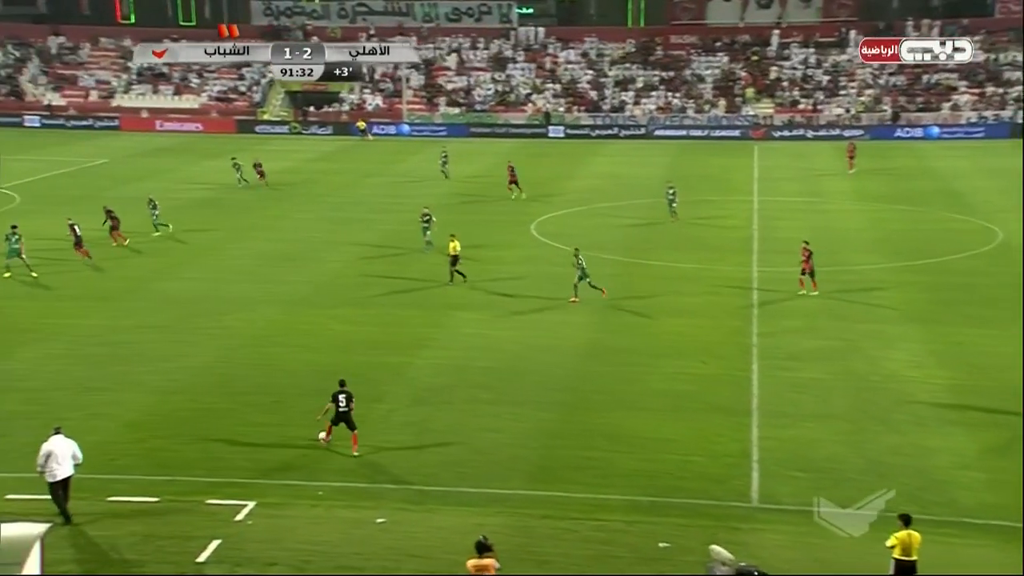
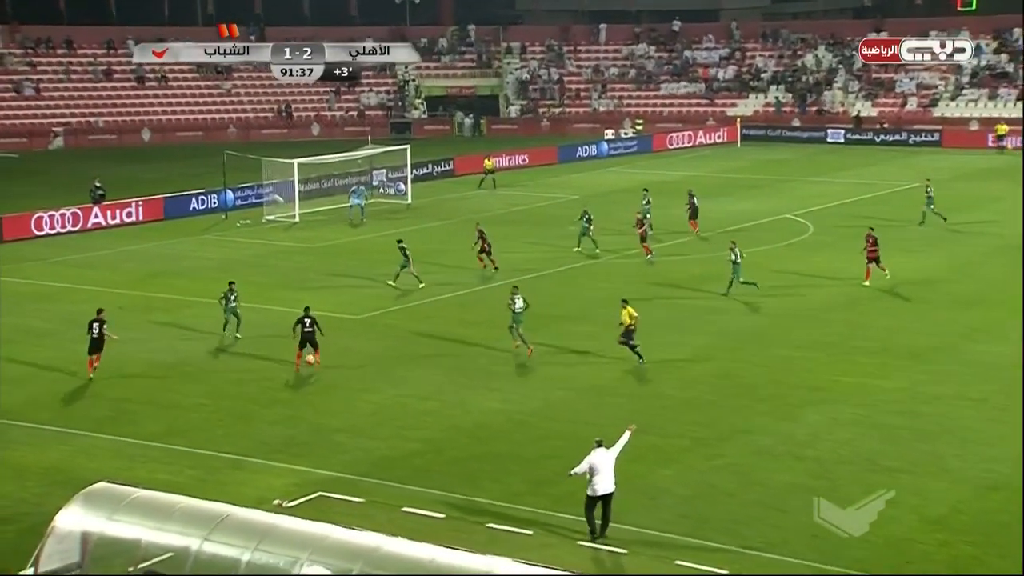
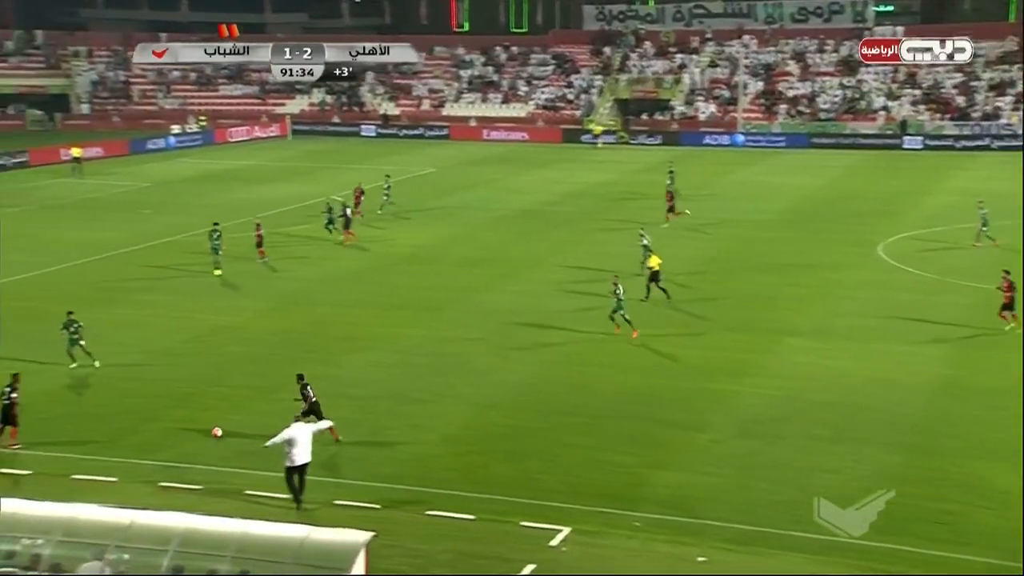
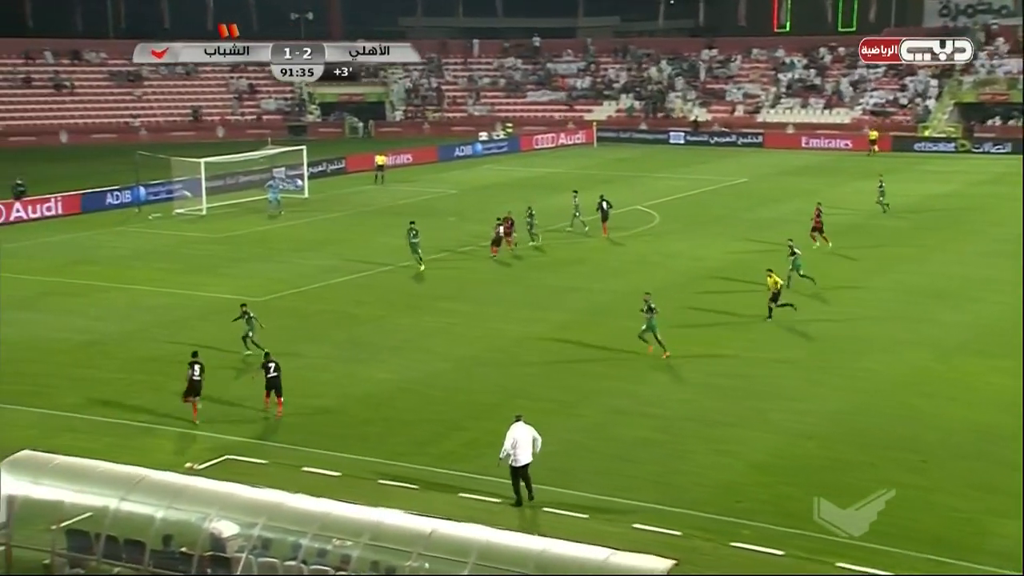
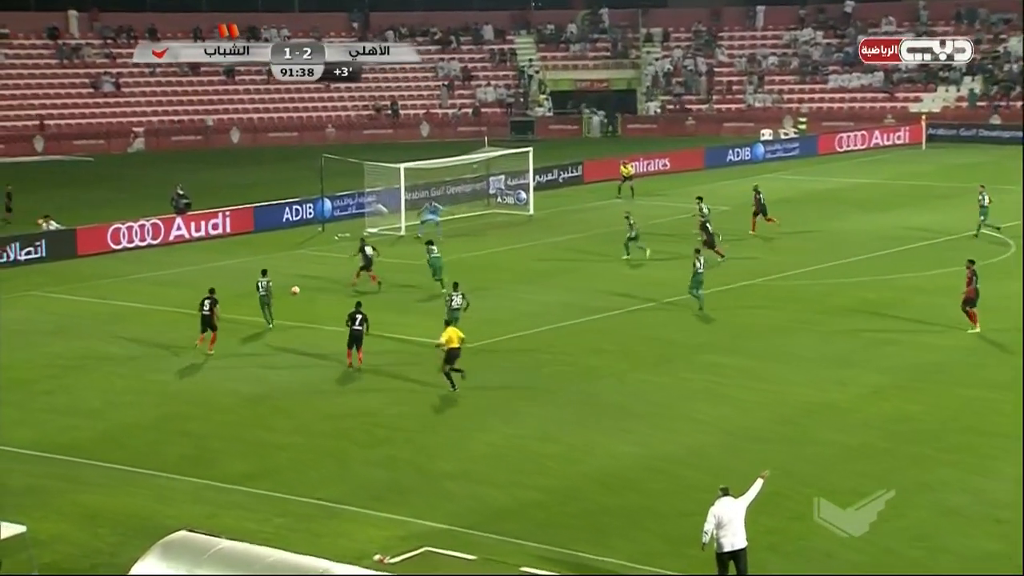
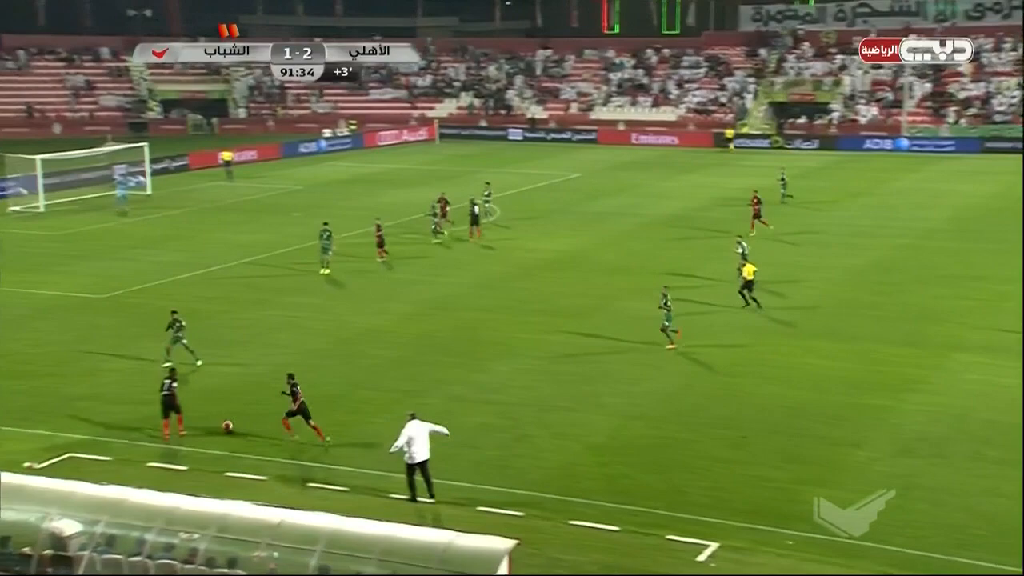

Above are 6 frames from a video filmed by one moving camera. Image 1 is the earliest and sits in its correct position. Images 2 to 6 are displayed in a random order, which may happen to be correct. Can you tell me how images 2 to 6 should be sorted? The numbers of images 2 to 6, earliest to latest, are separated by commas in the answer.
3, 6, 4, 2, 5
